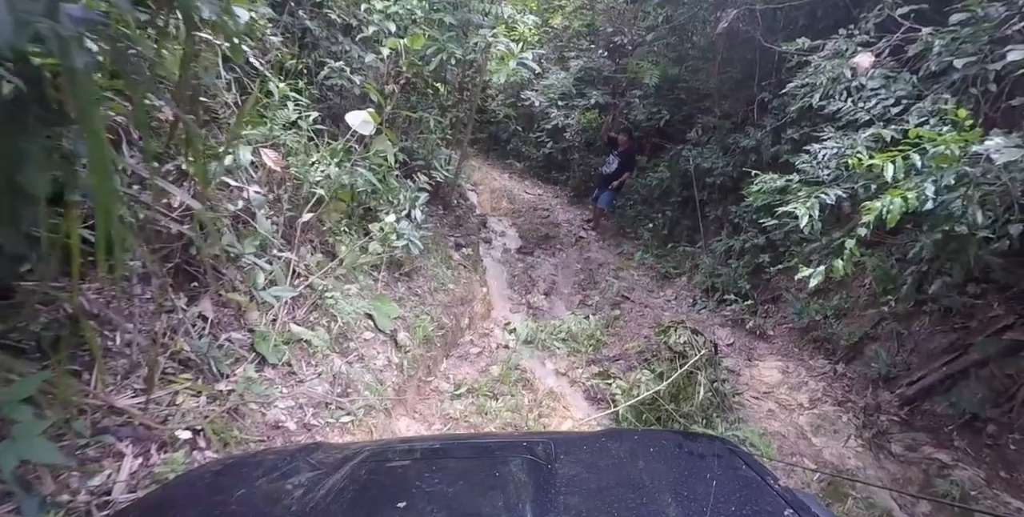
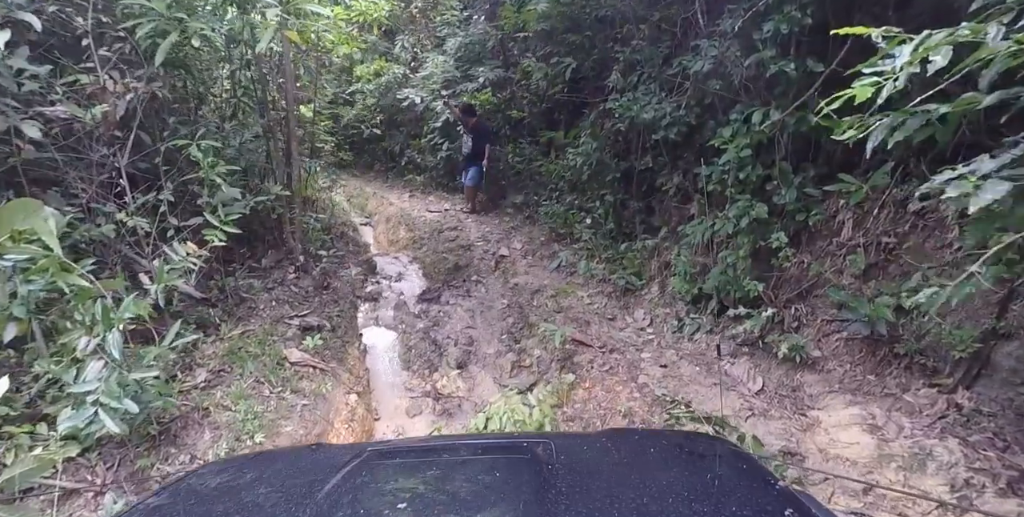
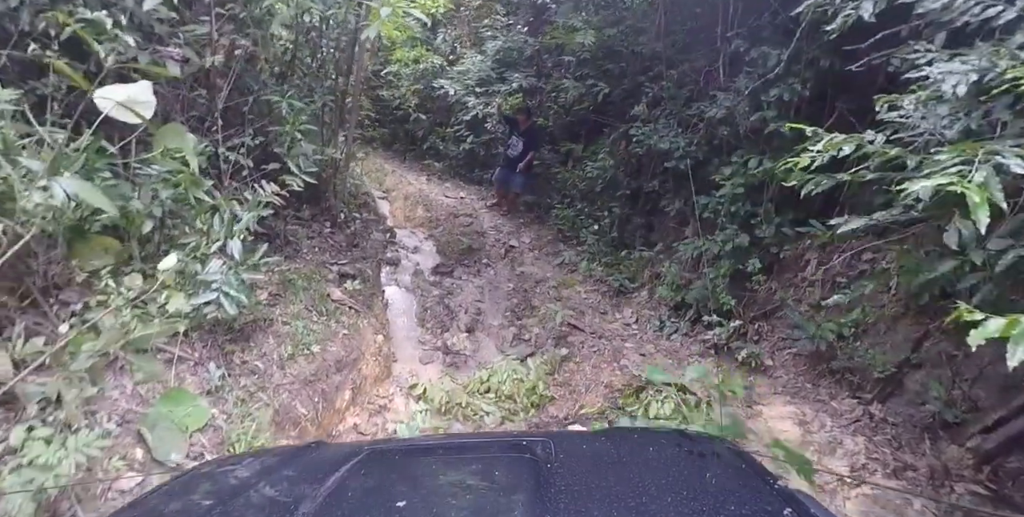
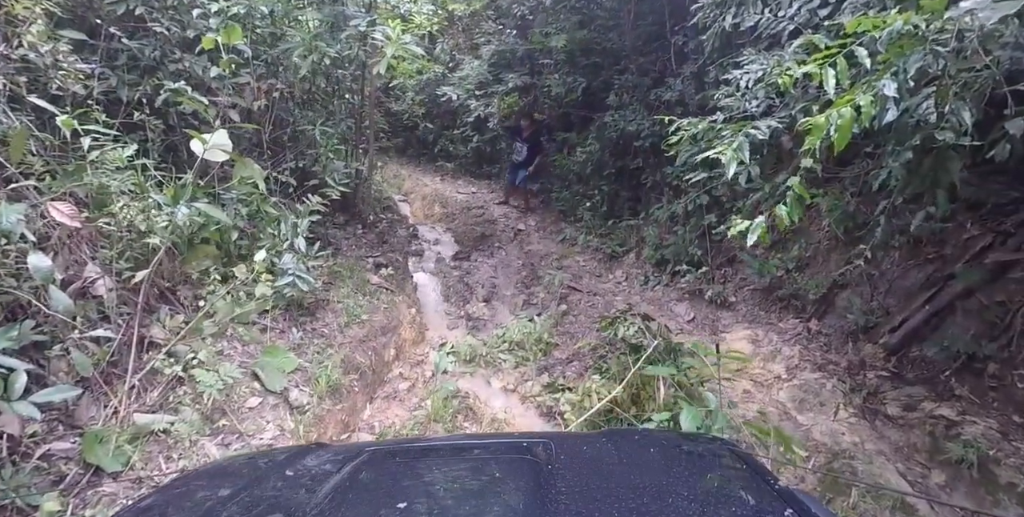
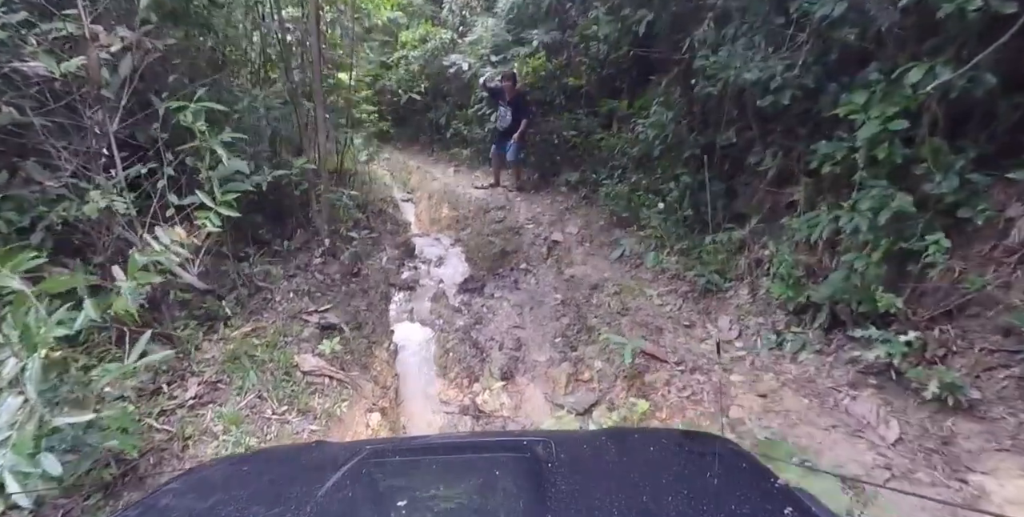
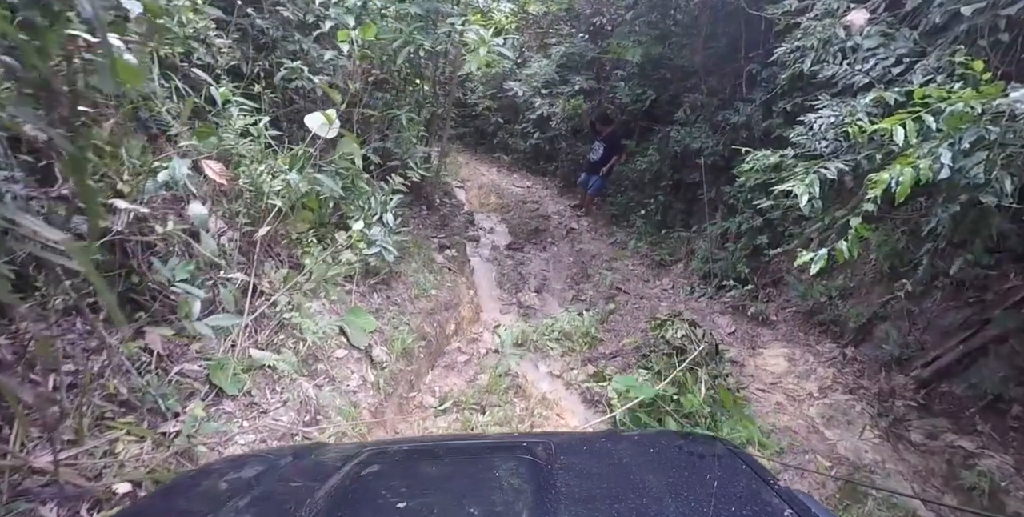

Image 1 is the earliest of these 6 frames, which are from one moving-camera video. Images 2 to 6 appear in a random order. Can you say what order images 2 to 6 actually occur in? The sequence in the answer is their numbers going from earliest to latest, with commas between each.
6, 4, 3, 2, 5
